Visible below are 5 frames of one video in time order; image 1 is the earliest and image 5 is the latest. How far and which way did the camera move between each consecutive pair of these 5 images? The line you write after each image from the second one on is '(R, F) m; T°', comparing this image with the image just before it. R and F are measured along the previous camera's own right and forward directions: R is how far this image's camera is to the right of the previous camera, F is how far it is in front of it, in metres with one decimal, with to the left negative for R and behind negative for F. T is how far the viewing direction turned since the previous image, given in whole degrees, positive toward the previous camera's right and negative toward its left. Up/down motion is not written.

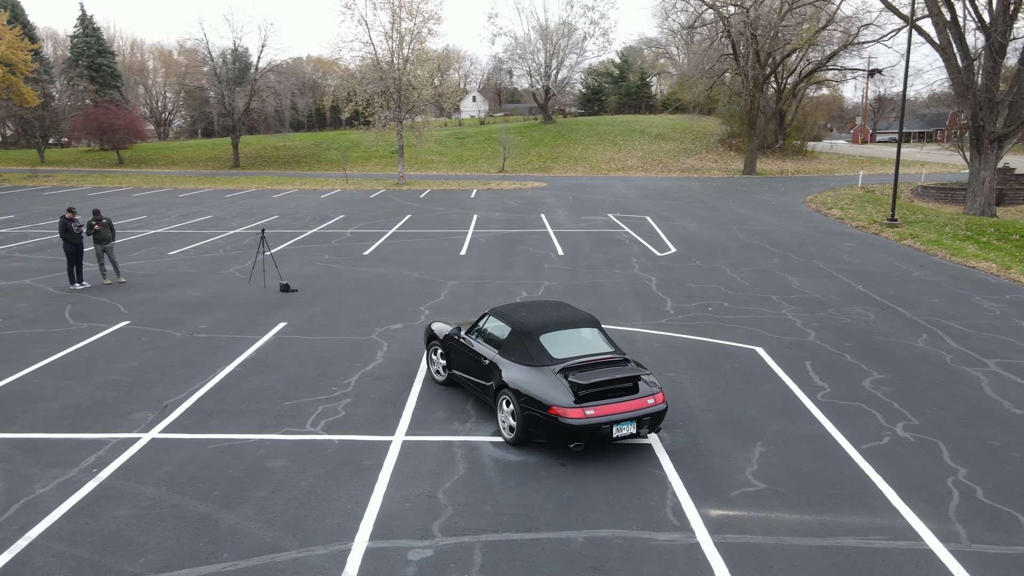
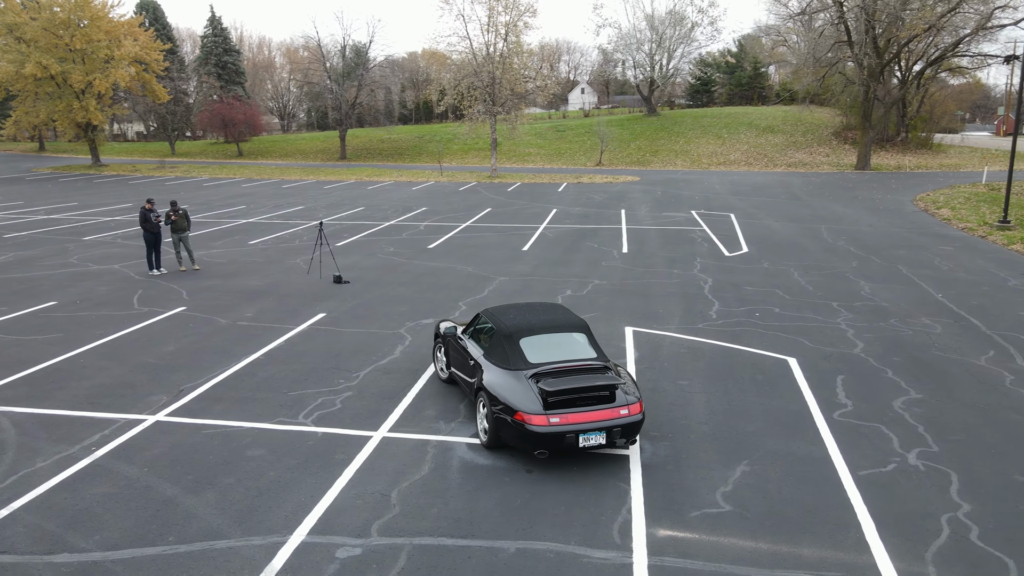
(+1.1, +0.2) m; -8°
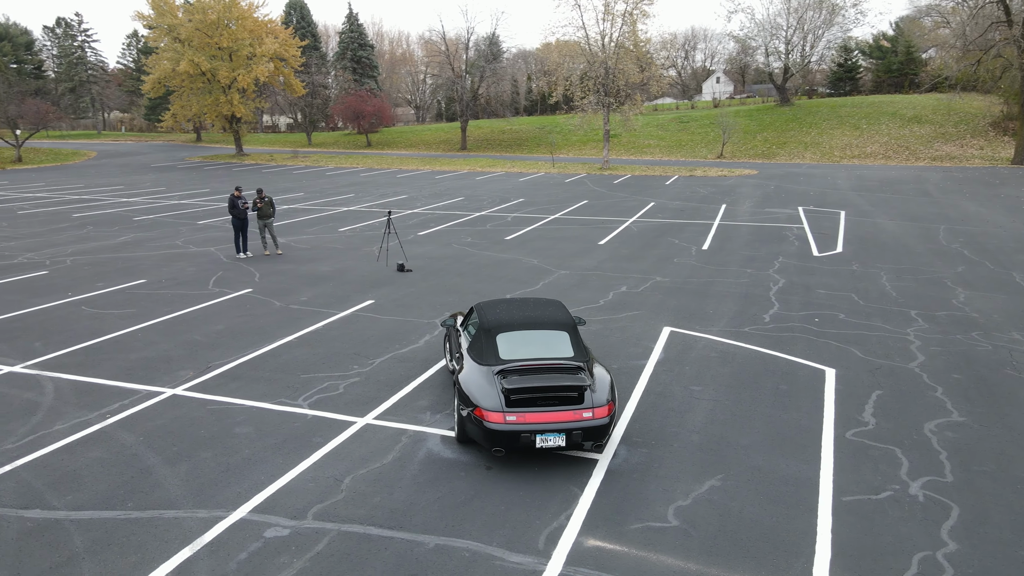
(+1.3, +0.2) m; -10°
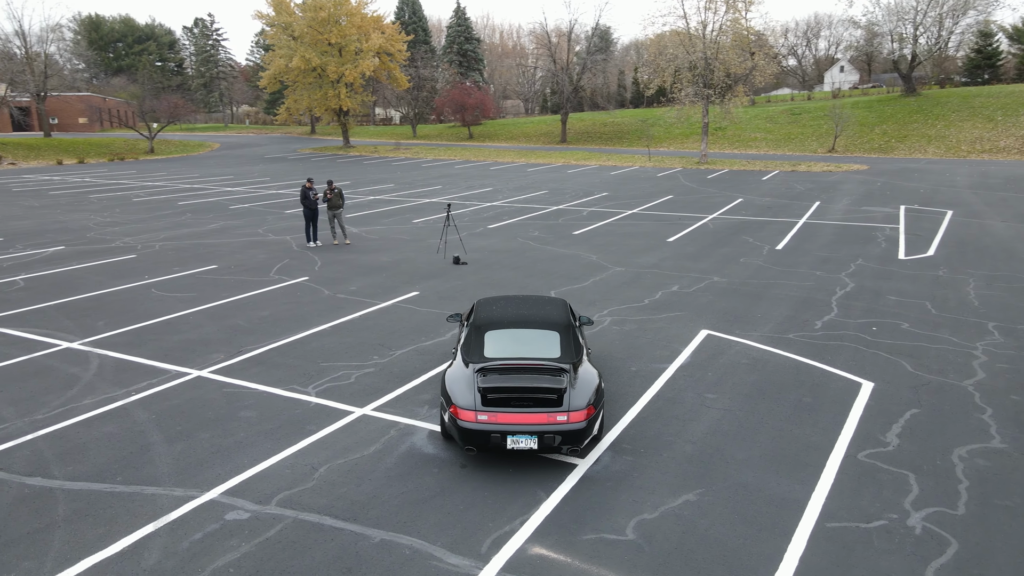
(+1.0, +0.2) m; -8°
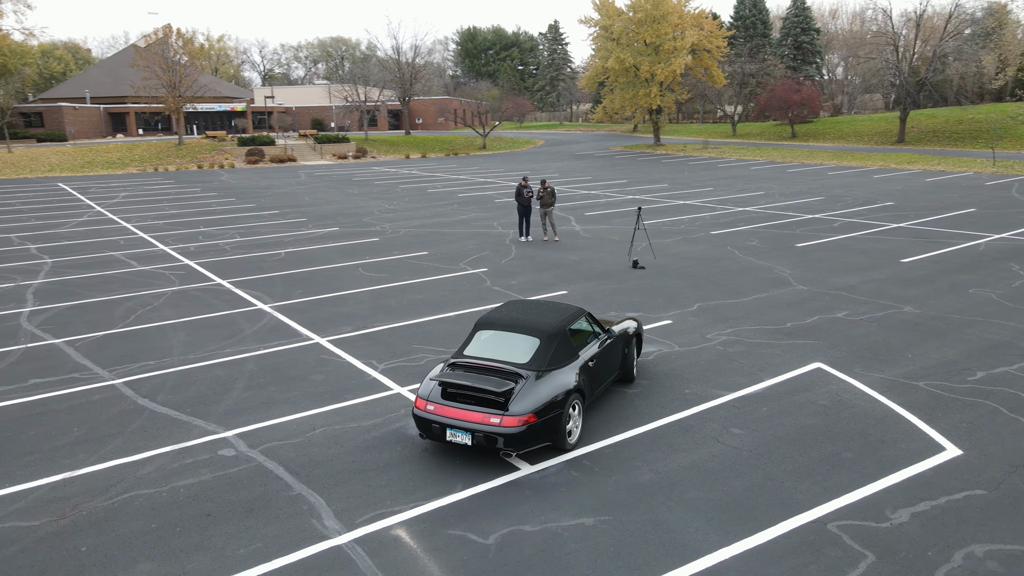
(+3.0, +0.4) m; -25°
